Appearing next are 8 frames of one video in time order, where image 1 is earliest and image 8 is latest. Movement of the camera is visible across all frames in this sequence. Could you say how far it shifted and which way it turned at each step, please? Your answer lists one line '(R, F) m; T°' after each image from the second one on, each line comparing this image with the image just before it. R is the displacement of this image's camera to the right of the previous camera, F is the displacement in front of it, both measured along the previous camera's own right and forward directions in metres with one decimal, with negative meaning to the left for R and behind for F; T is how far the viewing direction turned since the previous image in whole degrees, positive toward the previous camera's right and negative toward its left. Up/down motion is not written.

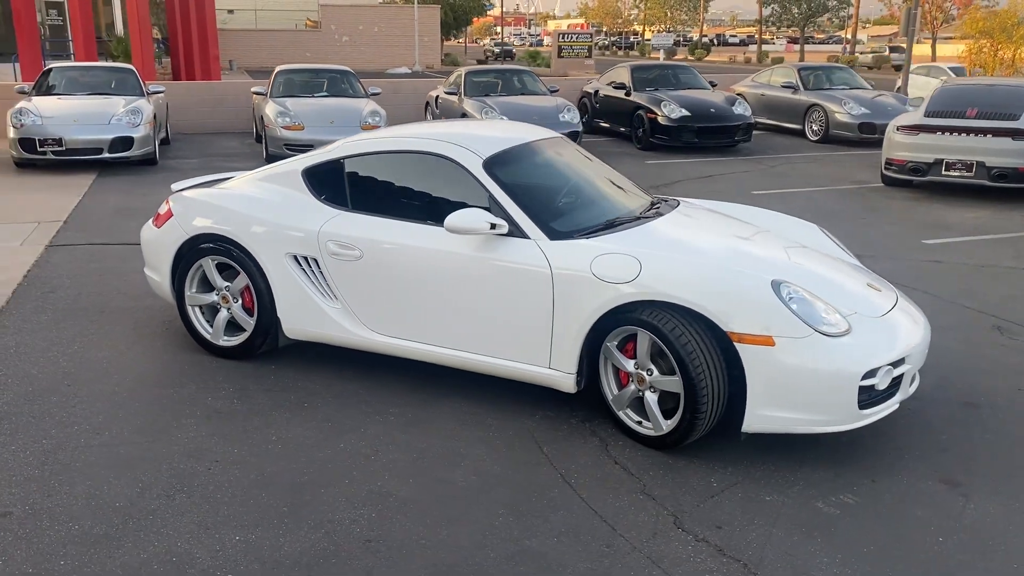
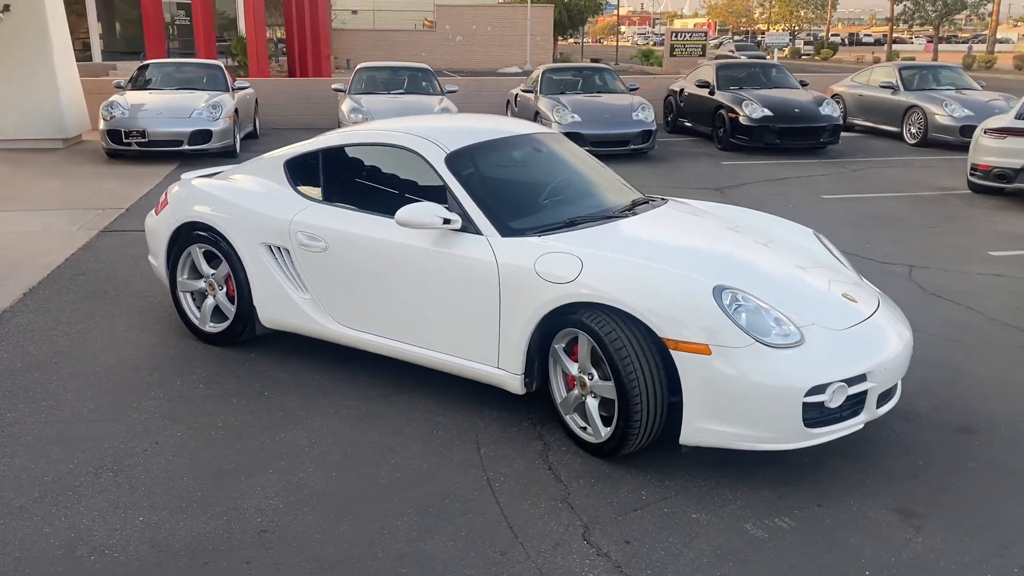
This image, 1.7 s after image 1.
(+0.7, +0.1) m; -8°
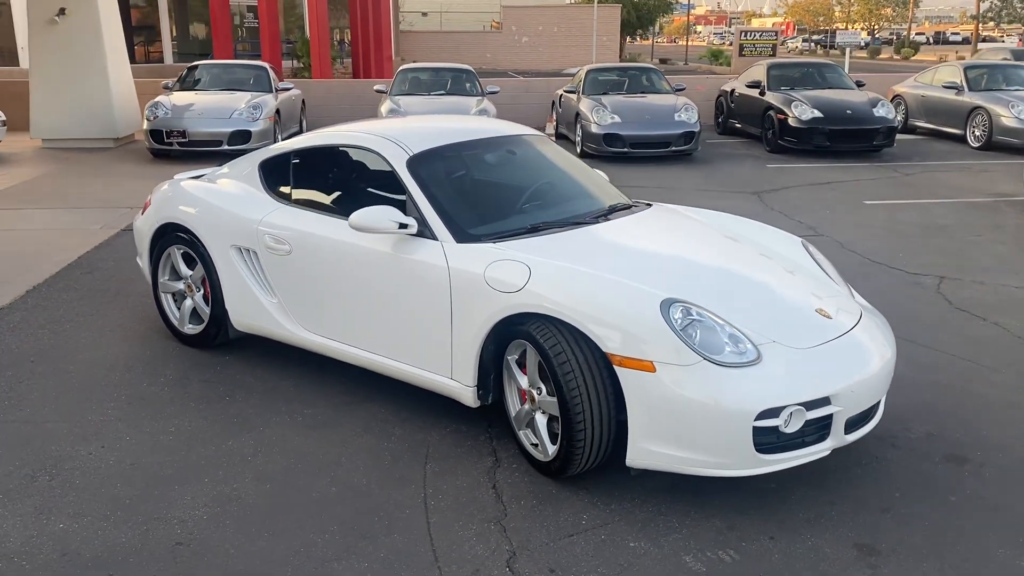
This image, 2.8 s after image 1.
(+0.5, +0.2) m; -5°
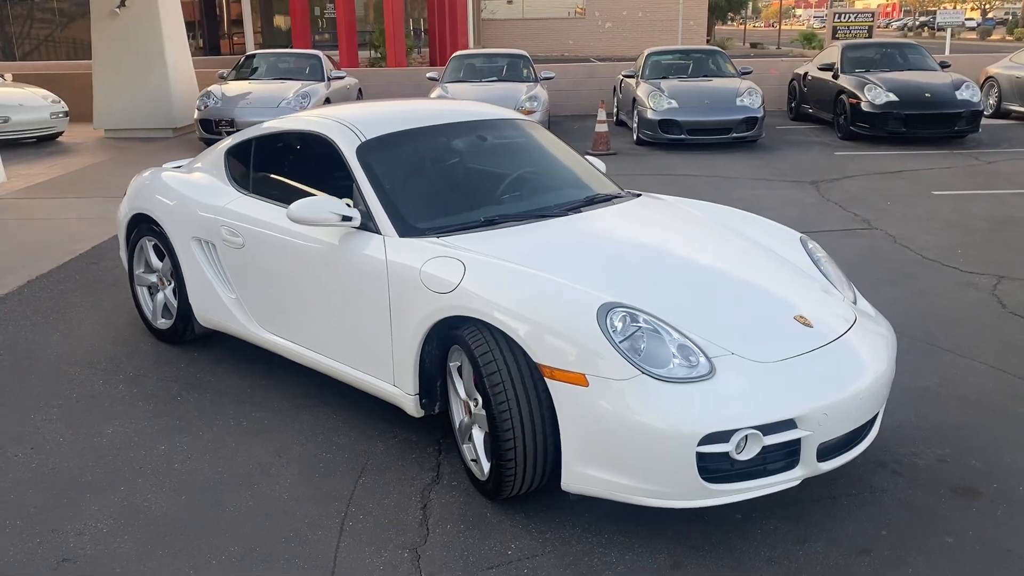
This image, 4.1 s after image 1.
(+0.5, +0.4) m; -6°
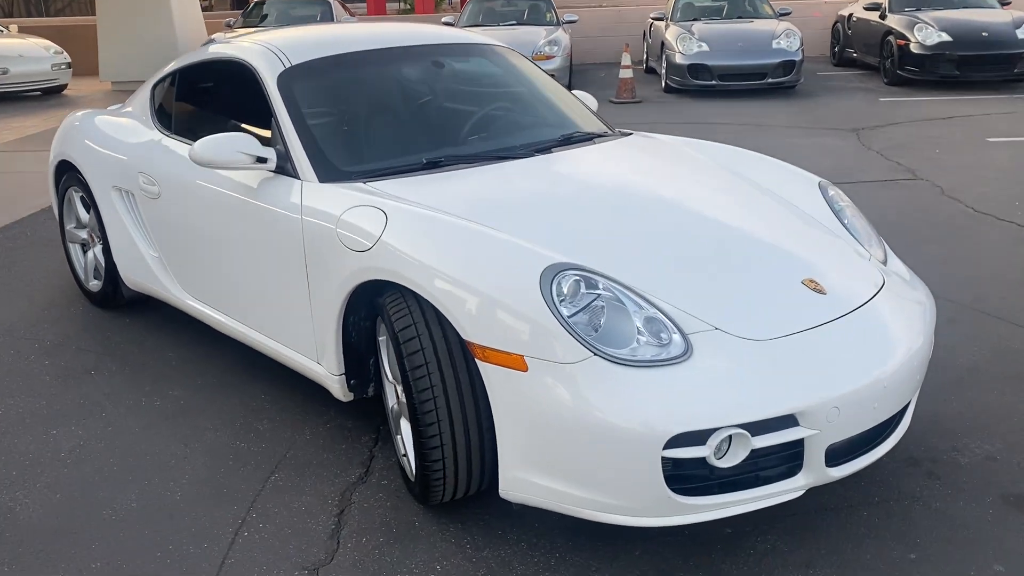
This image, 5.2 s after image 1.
(+0.3, +0.6) m; -3°
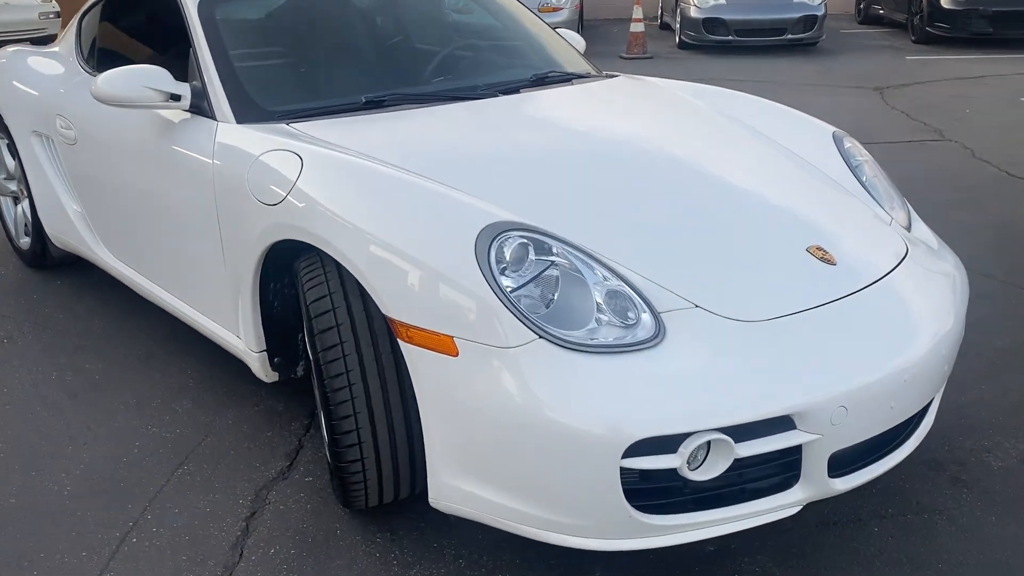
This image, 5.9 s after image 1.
(+0.2, +0.4) m; -1°
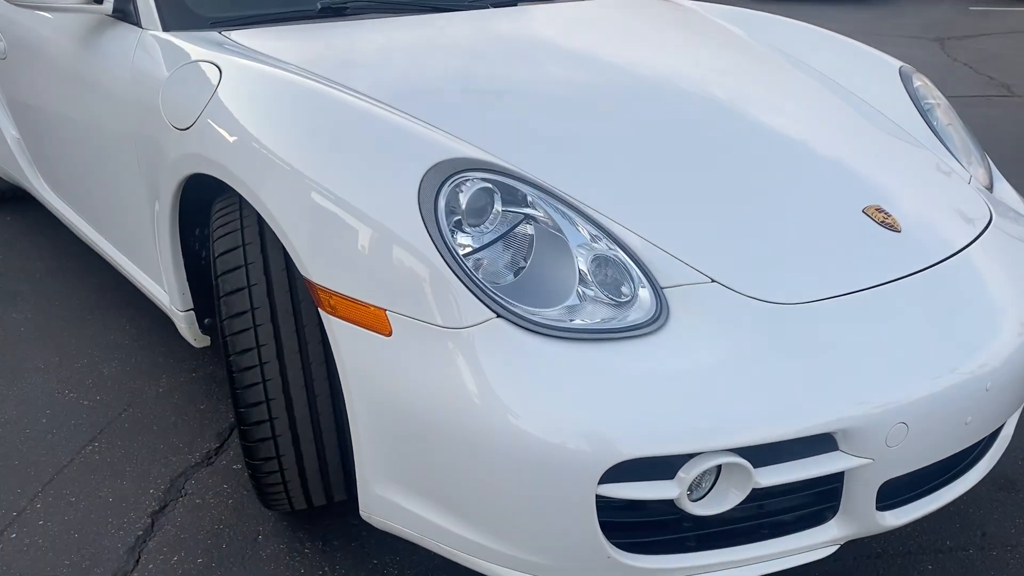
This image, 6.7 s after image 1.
(+0.1, +0.4) m; -2°
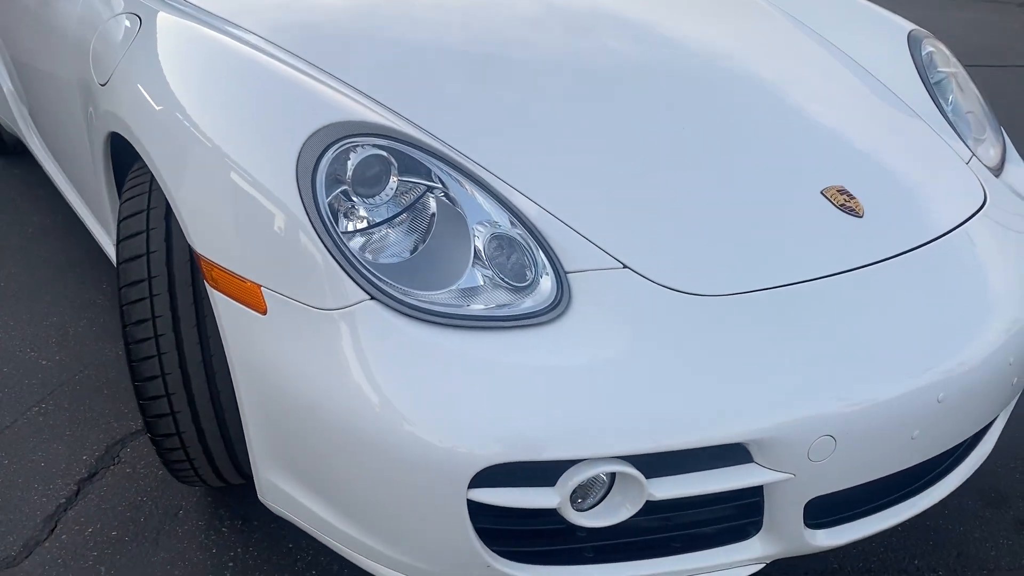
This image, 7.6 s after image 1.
(+0.2, +0.1) m; -5°
